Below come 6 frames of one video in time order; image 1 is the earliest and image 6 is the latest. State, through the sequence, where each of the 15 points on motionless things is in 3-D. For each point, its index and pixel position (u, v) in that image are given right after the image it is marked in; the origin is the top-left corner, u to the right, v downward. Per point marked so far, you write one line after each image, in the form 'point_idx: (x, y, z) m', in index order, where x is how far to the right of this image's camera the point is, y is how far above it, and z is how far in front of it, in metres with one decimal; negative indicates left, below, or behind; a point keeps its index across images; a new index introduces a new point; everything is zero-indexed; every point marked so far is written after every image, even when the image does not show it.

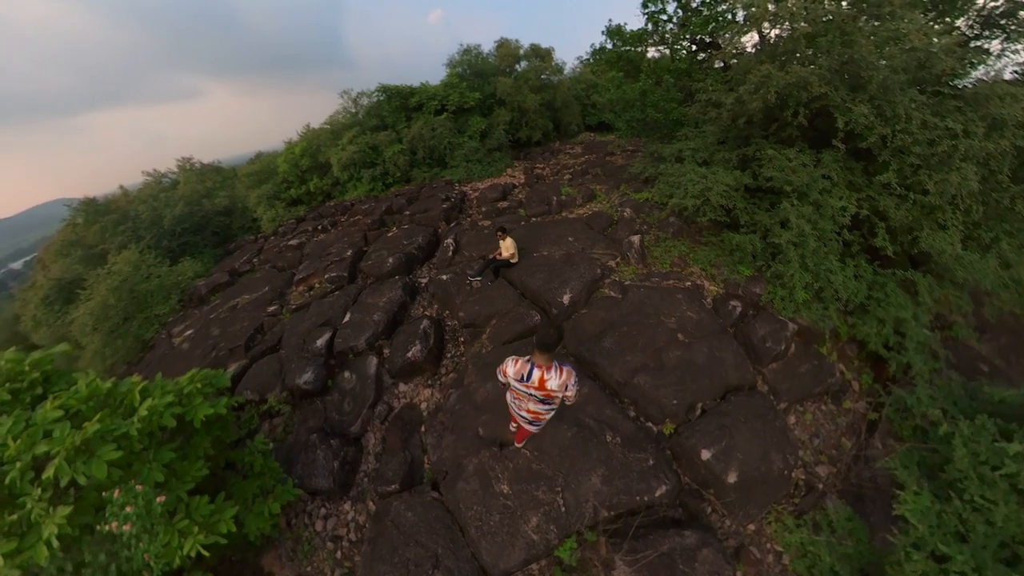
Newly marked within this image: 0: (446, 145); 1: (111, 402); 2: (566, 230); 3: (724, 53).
0: (-2.6, +5.6, +12.2) m
1: (-6.1, -1.7, +4.9) m
2: (+1.6, +1.7, +8.6) m
3: (+5.6, +6.3, +8.4) m
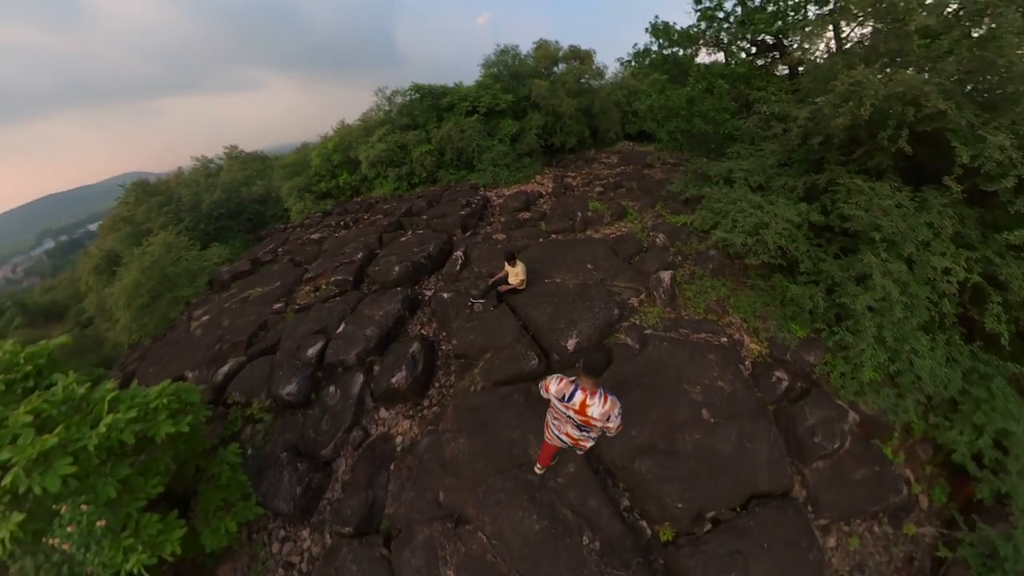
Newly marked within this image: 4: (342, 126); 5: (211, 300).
0: (-1.4, +5.2, +11.7) m
1: (-6.5, -1.7, +4.9) m
2: (+1.9, +0.9, +7.7) m
3: (+6.3, +5.1, +7.0) m
4: (-6.8, +6.4, +12.4) m
5: (-8.8, -0.3, +9.2) m
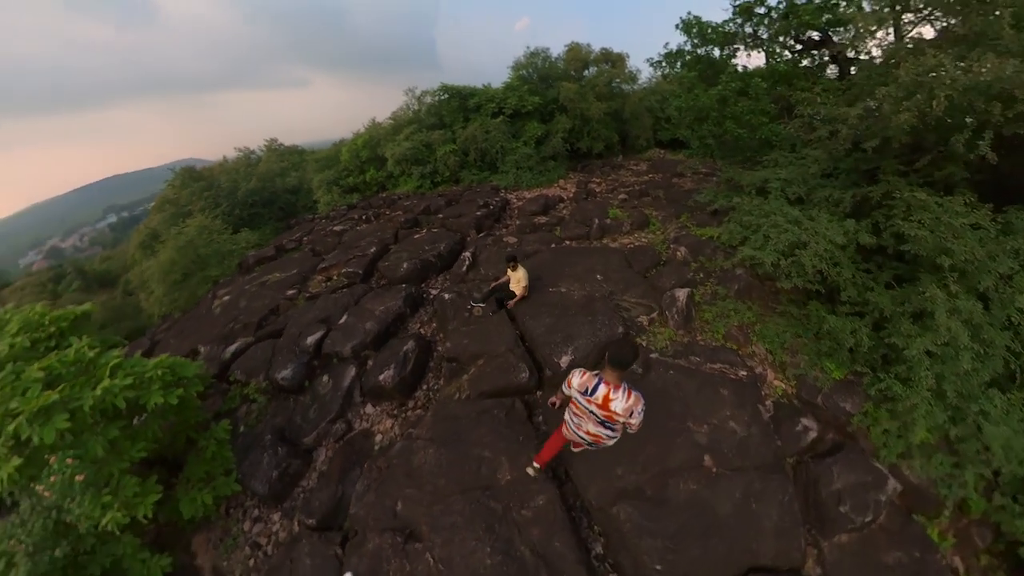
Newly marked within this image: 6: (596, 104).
0: (-0.5, +5.1, +11.5) m
1: (-6.8, -1.3, +5.1) m
2: (+2.0, +0.6, +7.2) m
3: (+6.7, +4.4, +6.1) m
4: (-5.7, +6.7, +12.7) m
5: (-8.5, +0.2, +9.6) m
6: (+2.9, +6.6, +11.2) m
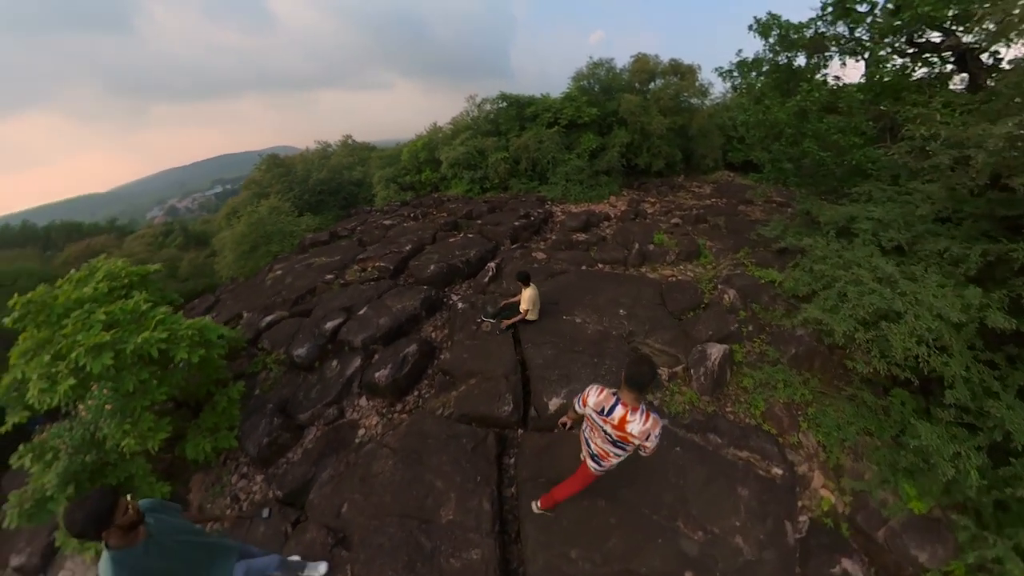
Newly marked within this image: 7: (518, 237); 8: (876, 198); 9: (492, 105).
0: (+1.3, +4.5, +11.1) m
1: (-6.8, -0.6, +5.8) m
2: (+2.4, -0.1, +6.3) m
3: (+7.3, +3.0, +4.5) m
4: (-3.3, +6.8, +13.2) m
5: (-7.5, +1.0, +10.6) m
6: (+4.8, +5.5, +10.2) m
7: (+0.1, +1.6, +9.6) m
8: (+6.4, +1.4, +5.3) m
9: (-0.8, +7.0, +11.9) m
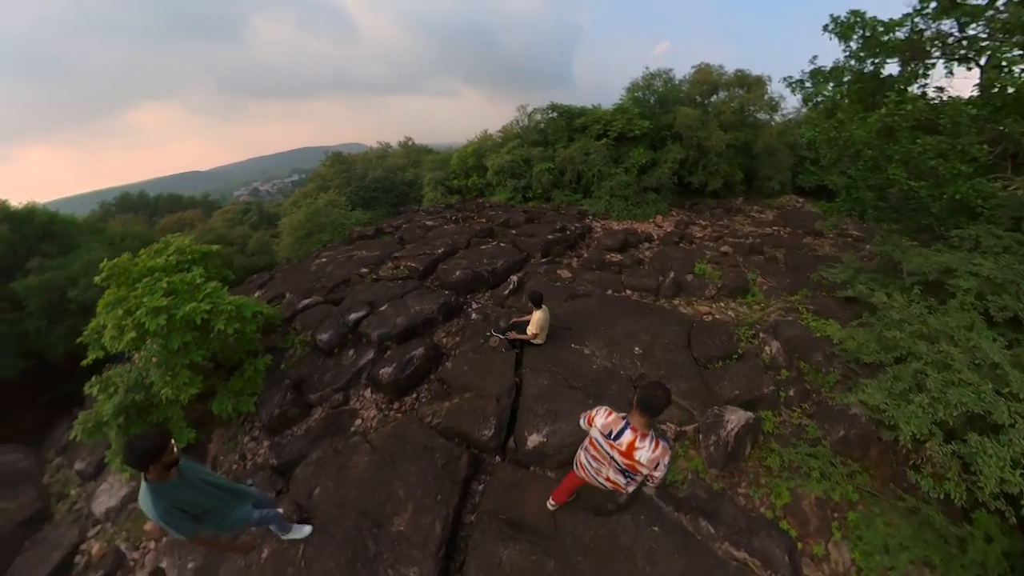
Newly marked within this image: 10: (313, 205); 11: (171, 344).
0: (+2.8, +3.9, +10.6) m
1: (-6.6, -0.1, +6.6) m
2: (+2.5, -0.7, +5.7) m
3: (+7.5, +1.8, +3.1) m
4: (-1.1, +6.6, +13.4) m
5: (-6.4, +1.4, +11.4) m
6: (+6.2, +4.5, +9.1) m
7: (+1.0, +1.1, +9.2) m
8: (+6.5, +0.3, +4.1) m
9: (+1.1, +6.5, +11.7) m
10: (-7.9, +3.2, +12.4) m
11: (-6.7, -1.3, +6.1) m
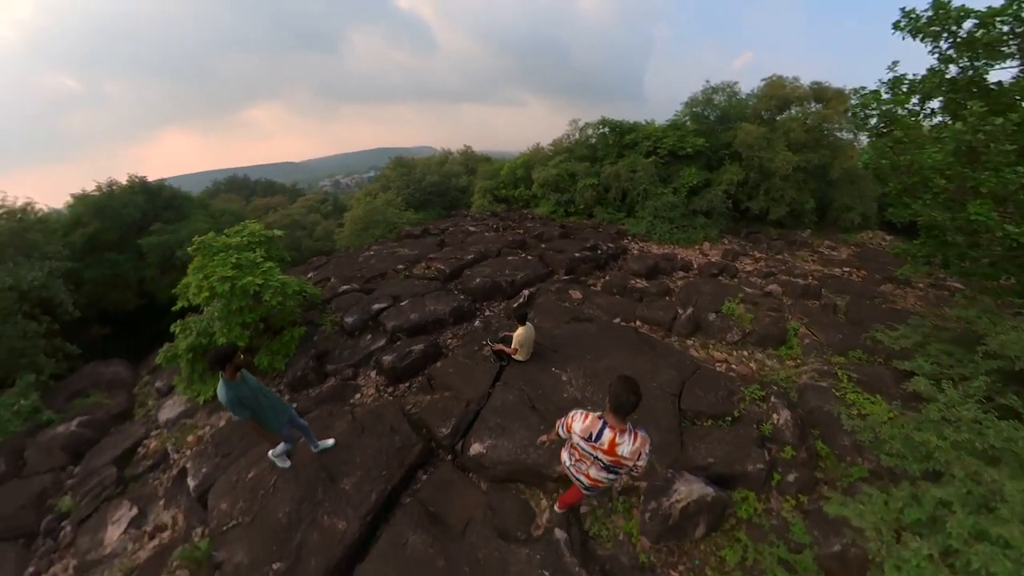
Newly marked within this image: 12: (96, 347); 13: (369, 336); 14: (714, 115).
0: (+4.0, +3.0, +9.8) m
1: (-6.5, +0.5, +7.7) m
2: (+2.1, -1.2, +5.0) m
3: (+6.8, +0.8, +1.5) m
4: (+1.1, +6.1, +13.4) m
5: (-5.1, +1.7, +12.4) m
6: (+7.1, +3.2, +7.7) m
7: (+1.6, +0.6, +8.8) m
8: (+5.9, -0.6, +2.6) m
9: (+3.0, +5.8, +11.3) m
10: (-6.1, +3.7, +13.8) m
11: (-6.8, -0.6, +7.2) m
12: (-12.3, -1.7, +9.2) m
13: (-3.8, -1.3, +8.0) m
14: (+6.4, +5.3, +9.4) m
